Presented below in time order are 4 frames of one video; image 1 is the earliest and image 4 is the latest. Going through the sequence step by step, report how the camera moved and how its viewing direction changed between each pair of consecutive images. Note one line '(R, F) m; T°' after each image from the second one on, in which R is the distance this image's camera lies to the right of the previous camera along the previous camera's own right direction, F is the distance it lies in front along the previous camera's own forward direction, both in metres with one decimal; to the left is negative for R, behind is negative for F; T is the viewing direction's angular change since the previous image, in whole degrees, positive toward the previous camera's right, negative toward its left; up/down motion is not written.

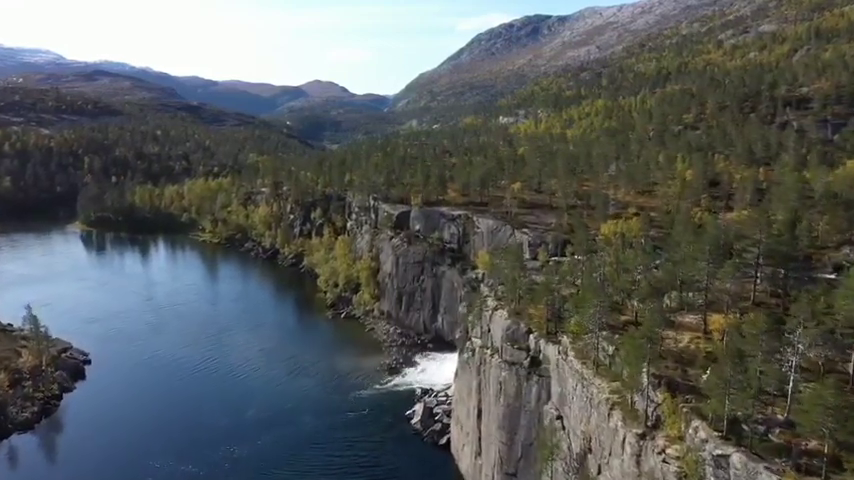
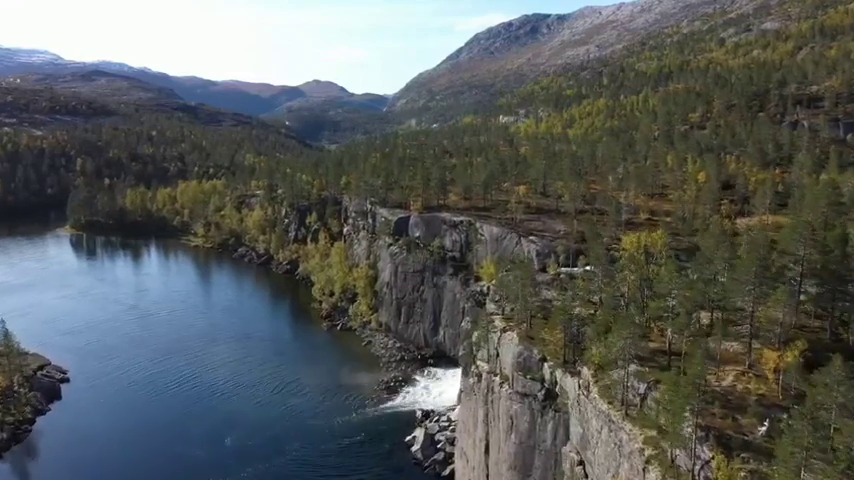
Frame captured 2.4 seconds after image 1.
(-0.1, +3.9) m; 0°
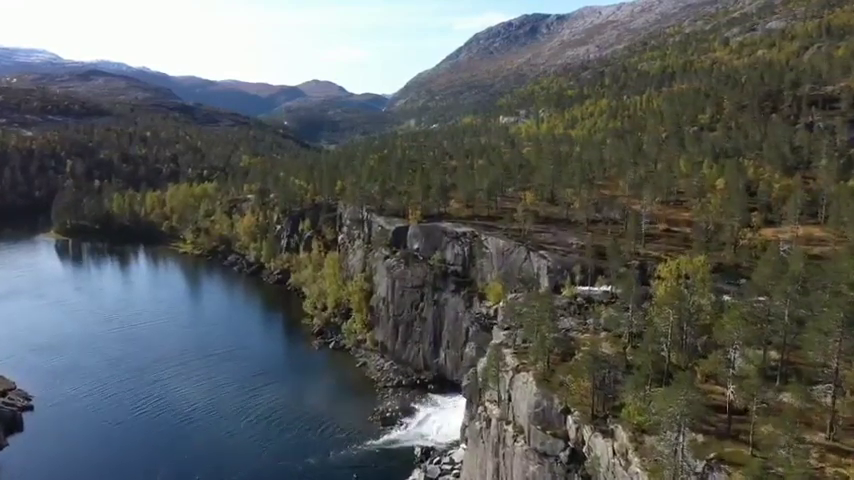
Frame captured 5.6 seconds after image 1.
(0.0, +5.2) m; 0°
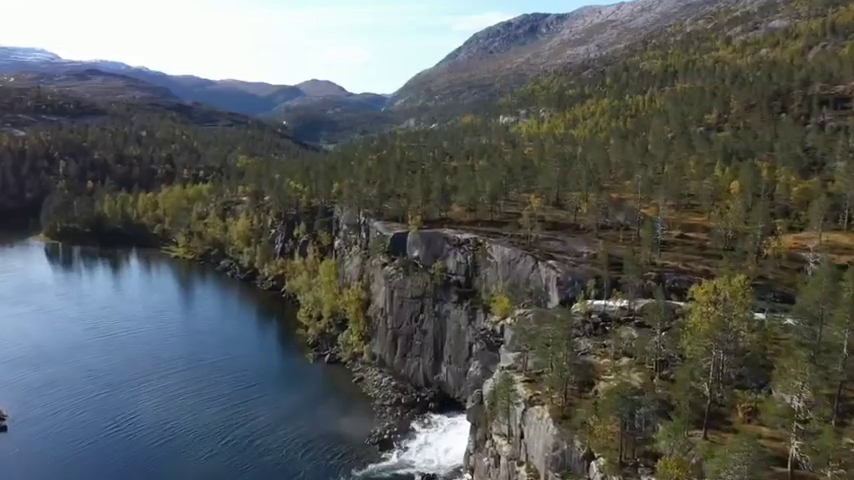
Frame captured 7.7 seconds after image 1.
(-0.1, +3.5) m; 0°
